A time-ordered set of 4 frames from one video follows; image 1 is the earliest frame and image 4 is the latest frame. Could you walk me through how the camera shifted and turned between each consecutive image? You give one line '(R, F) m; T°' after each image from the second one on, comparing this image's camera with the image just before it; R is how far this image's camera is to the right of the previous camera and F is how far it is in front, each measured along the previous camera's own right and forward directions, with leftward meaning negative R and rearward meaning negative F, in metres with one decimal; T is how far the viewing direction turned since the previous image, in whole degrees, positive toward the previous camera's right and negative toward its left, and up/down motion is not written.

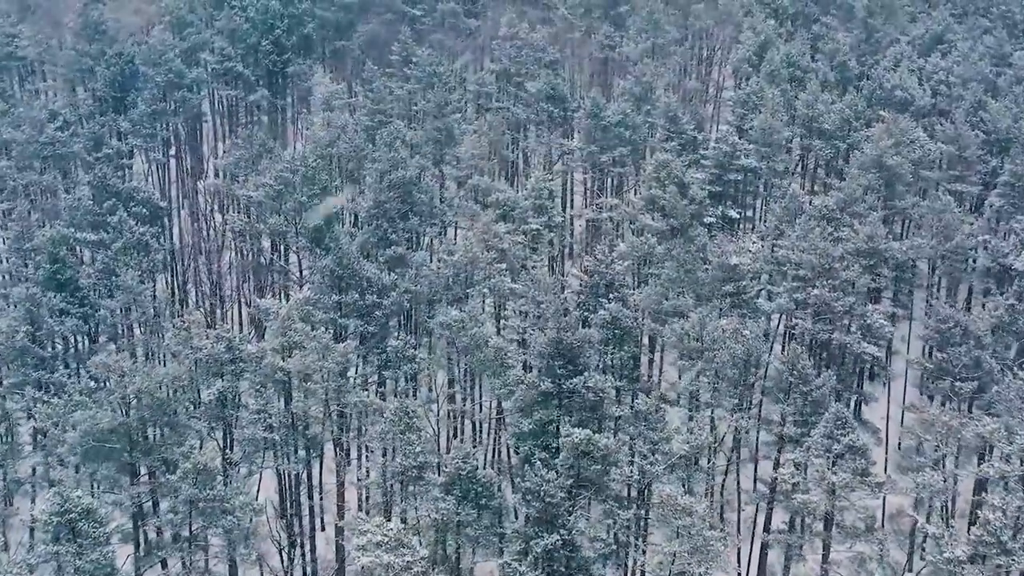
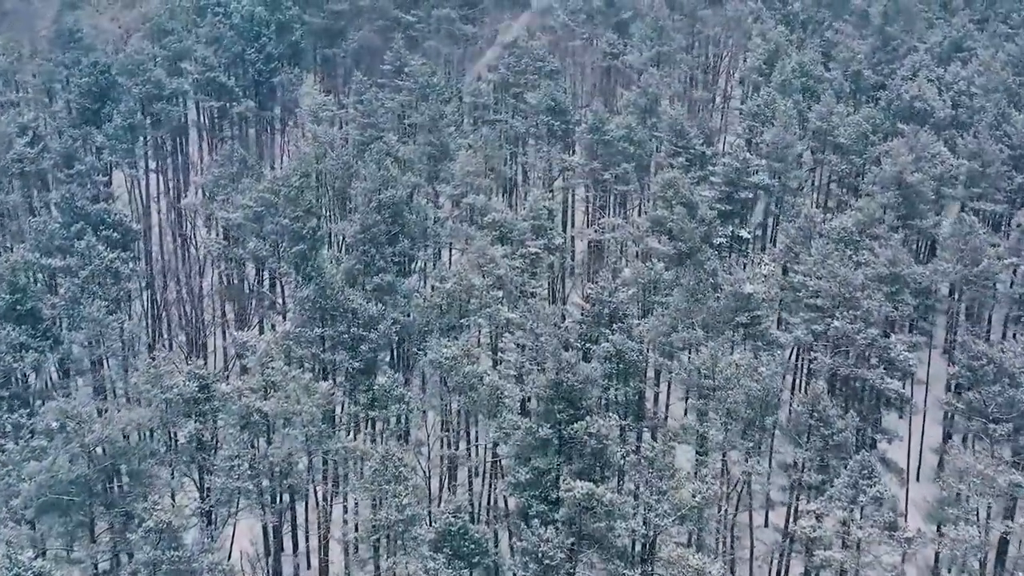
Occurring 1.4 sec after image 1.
(+0.2, +3.4) m; 0°
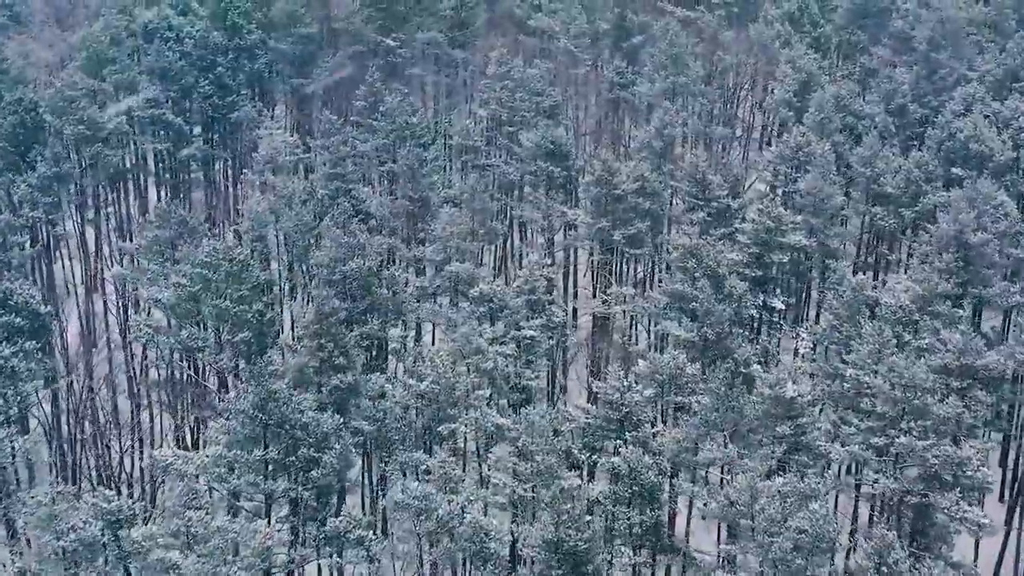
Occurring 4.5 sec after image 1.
(+0.5, +8.7) m; 0°
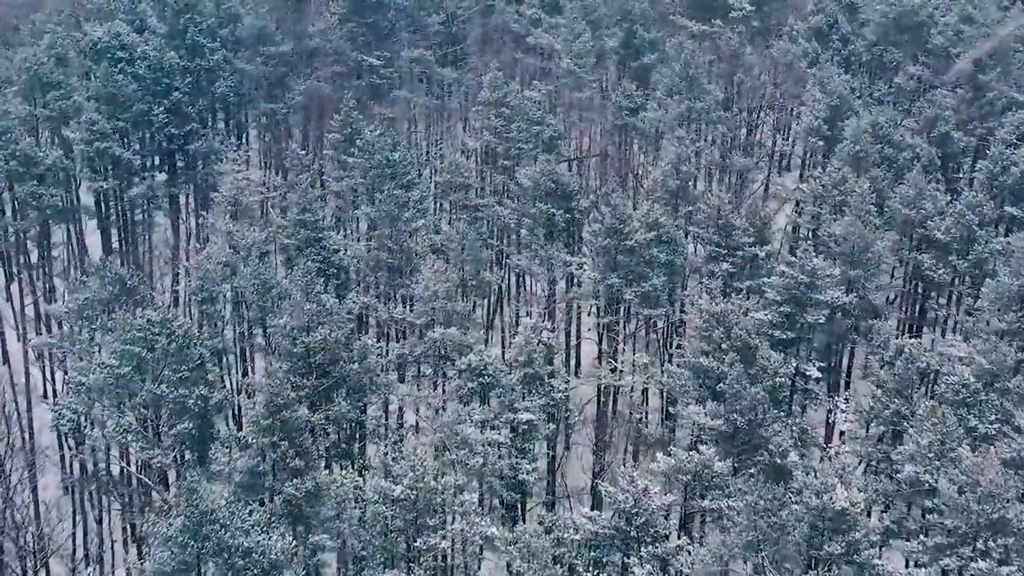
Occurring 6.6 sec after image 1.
(+0.3, +6.6) m; 0°
